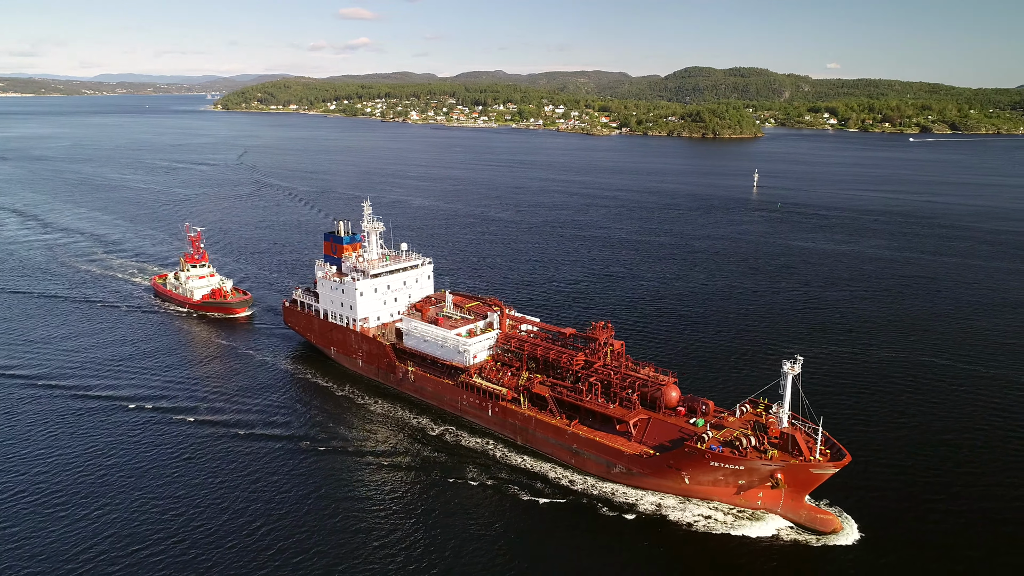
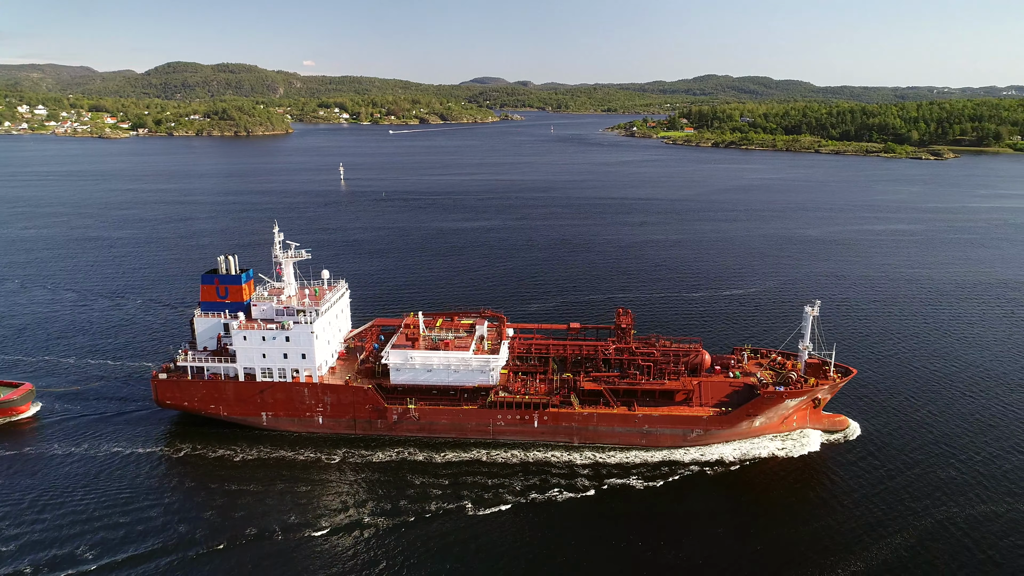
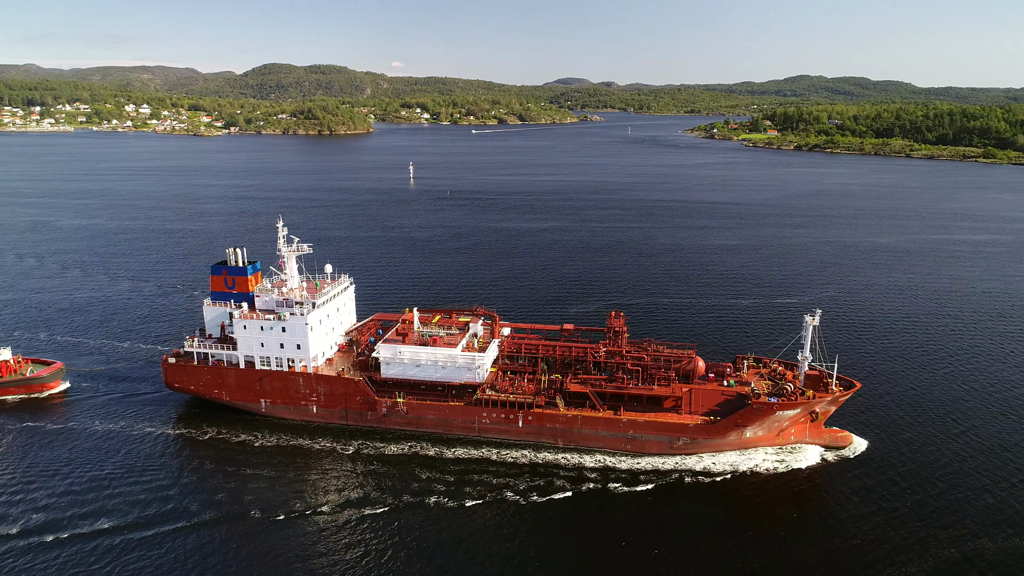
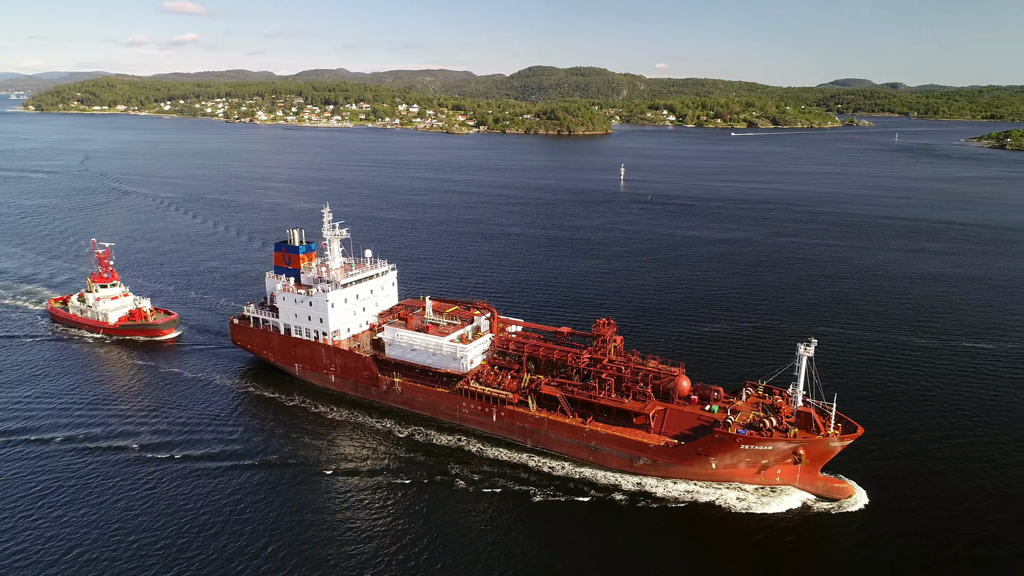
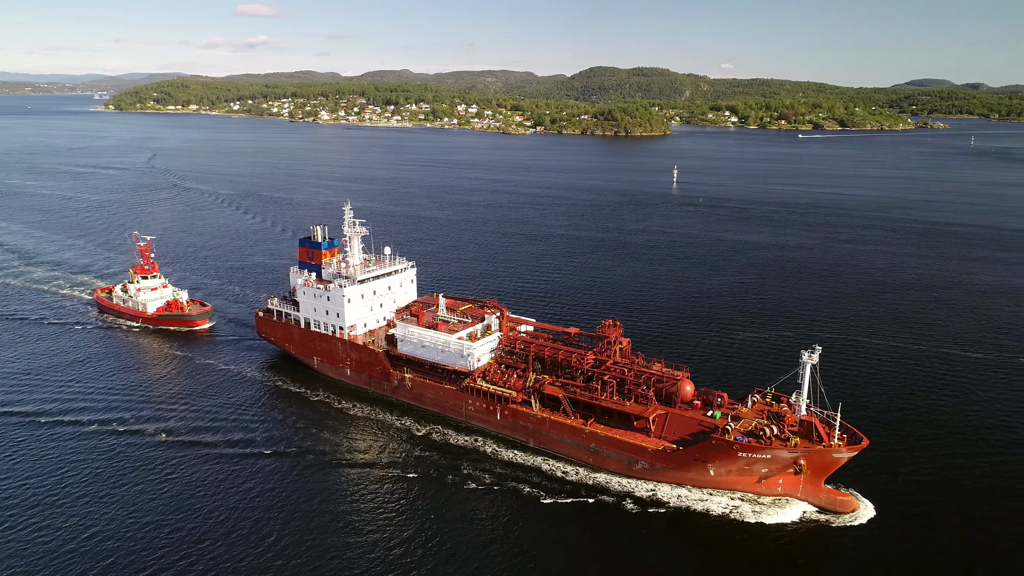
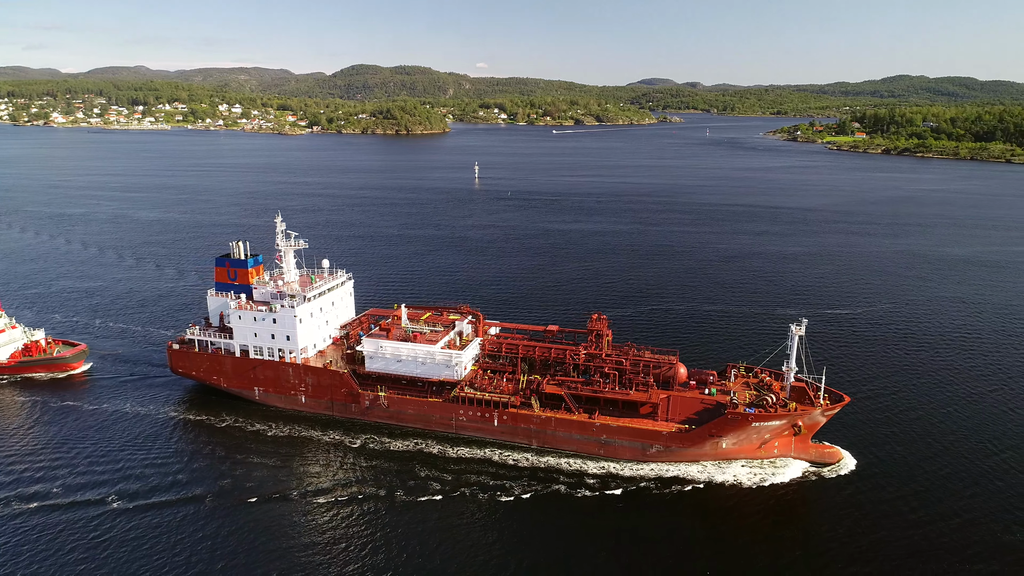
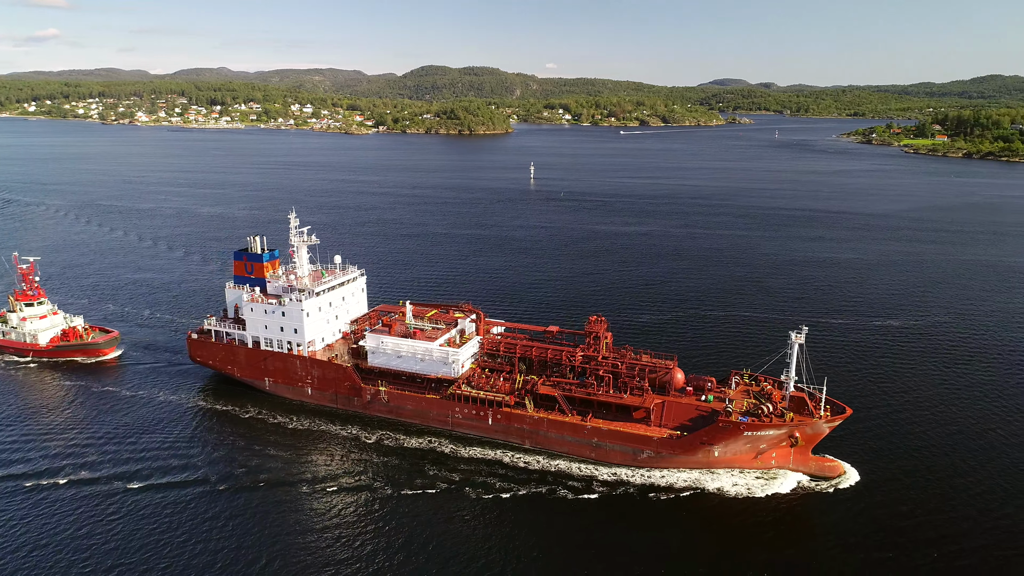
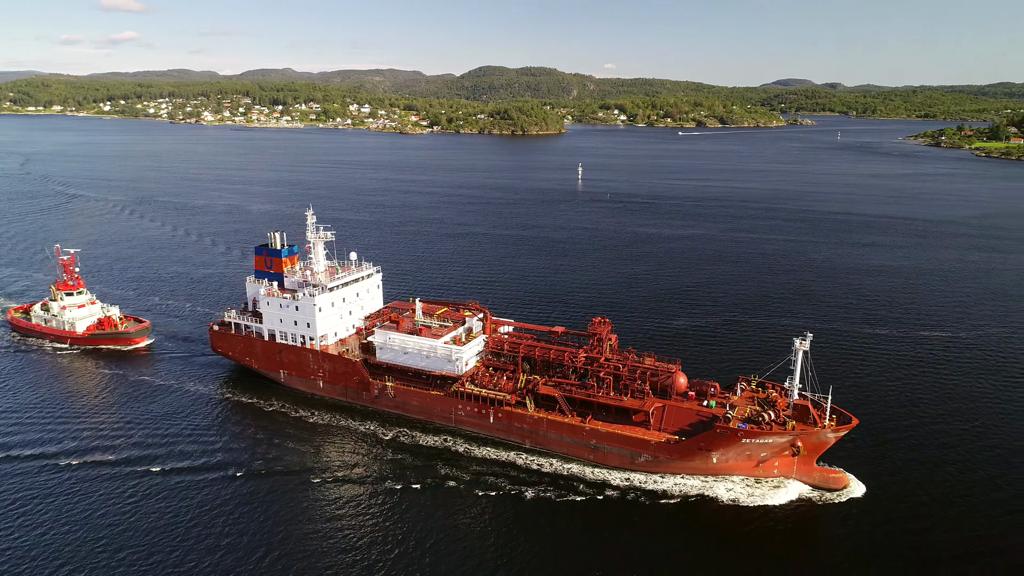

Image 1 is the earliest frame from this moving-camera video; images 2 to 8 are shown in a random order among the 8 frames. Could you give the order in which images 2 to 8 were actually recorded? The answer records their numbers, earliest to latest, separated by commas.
5, 4, 8, 7, 6, 3, 2
